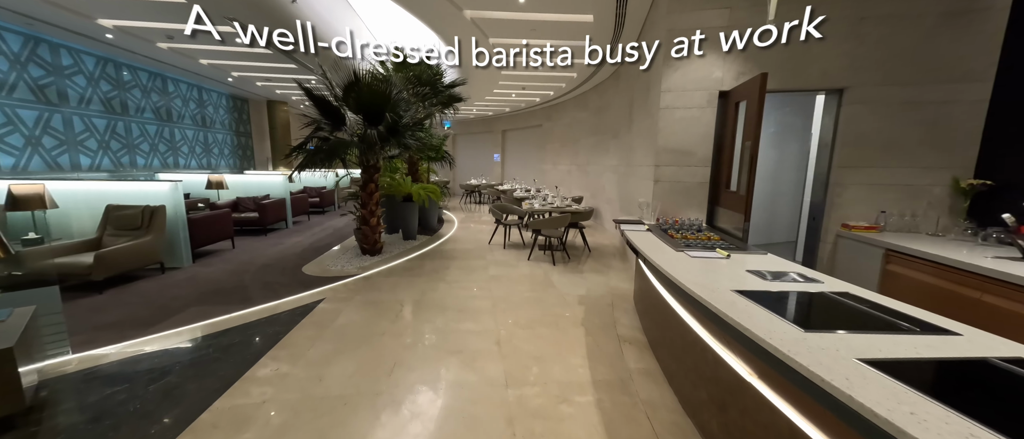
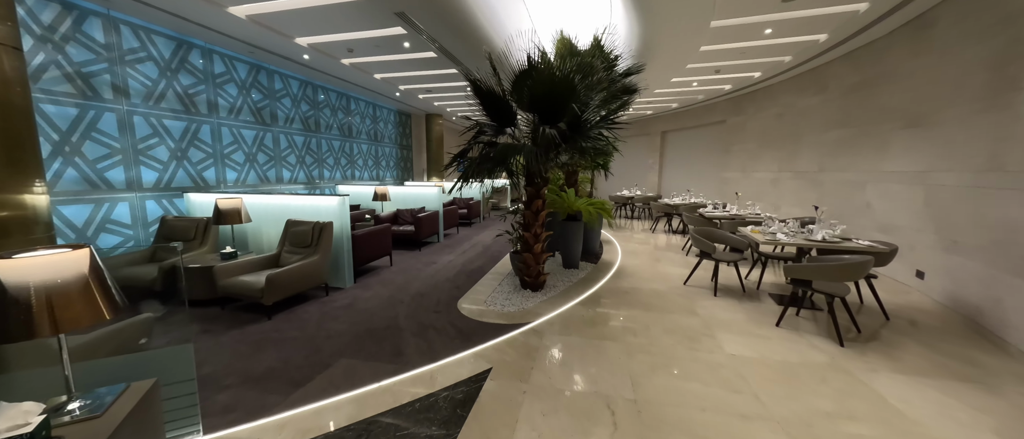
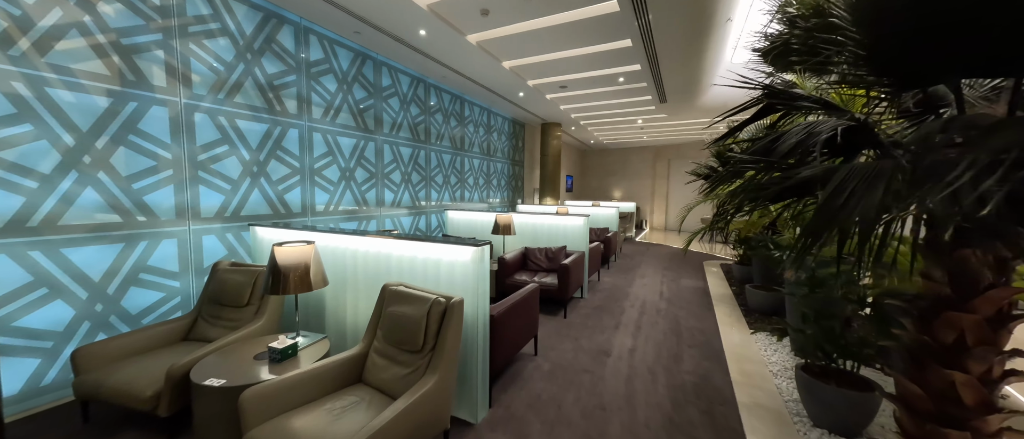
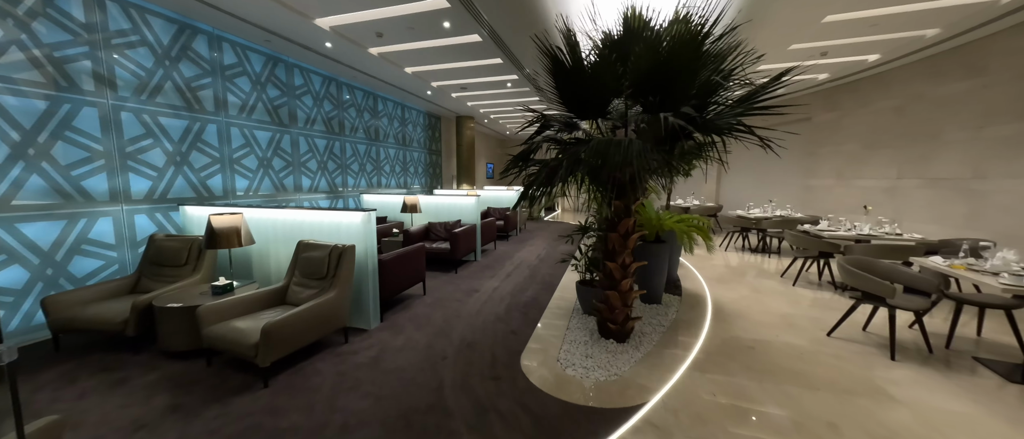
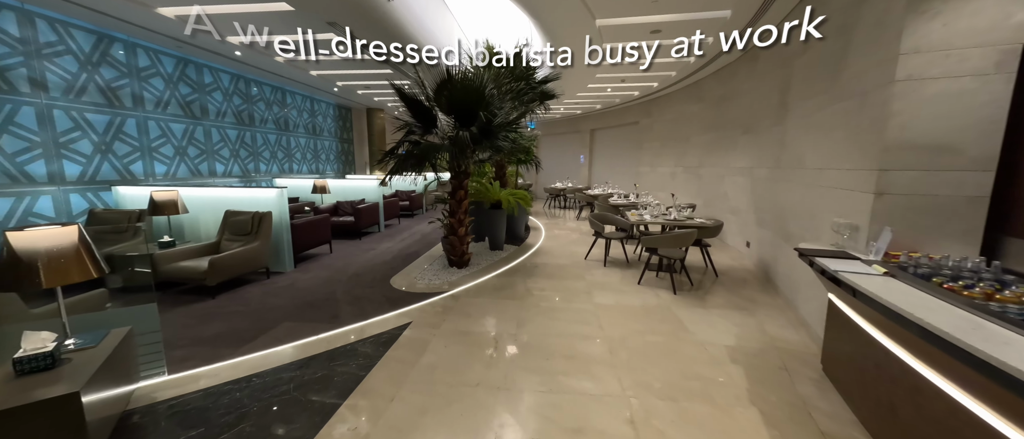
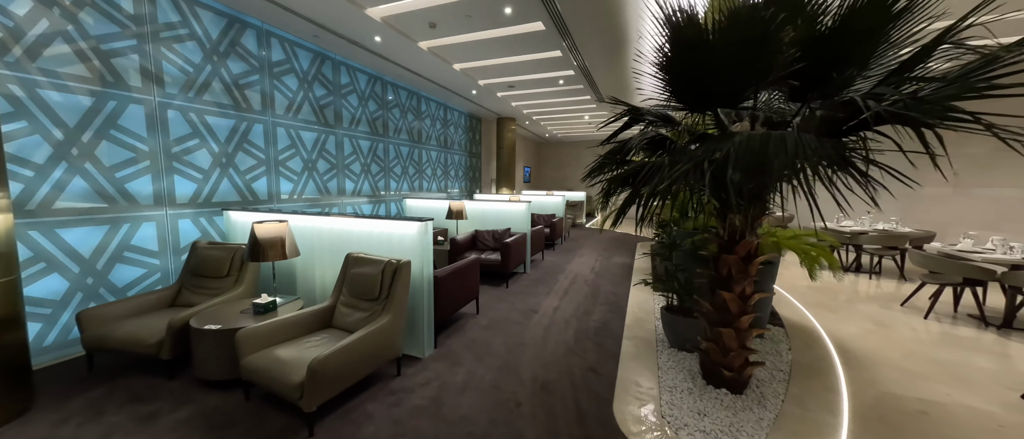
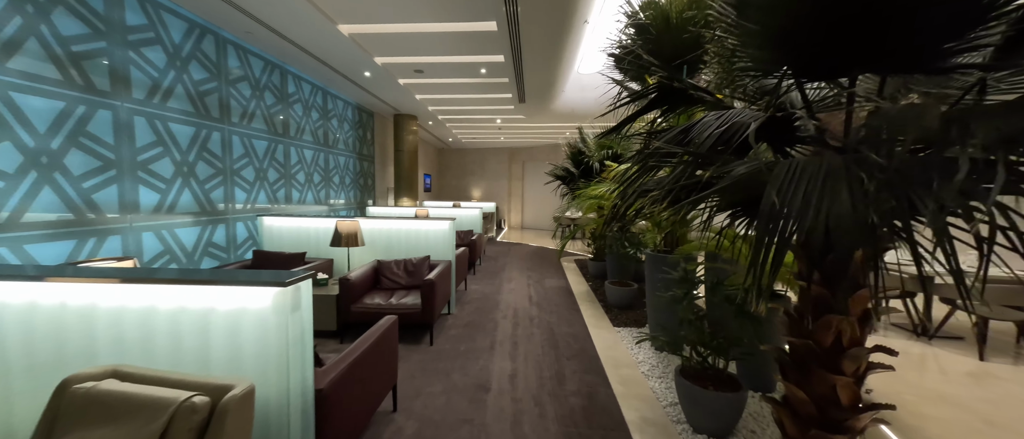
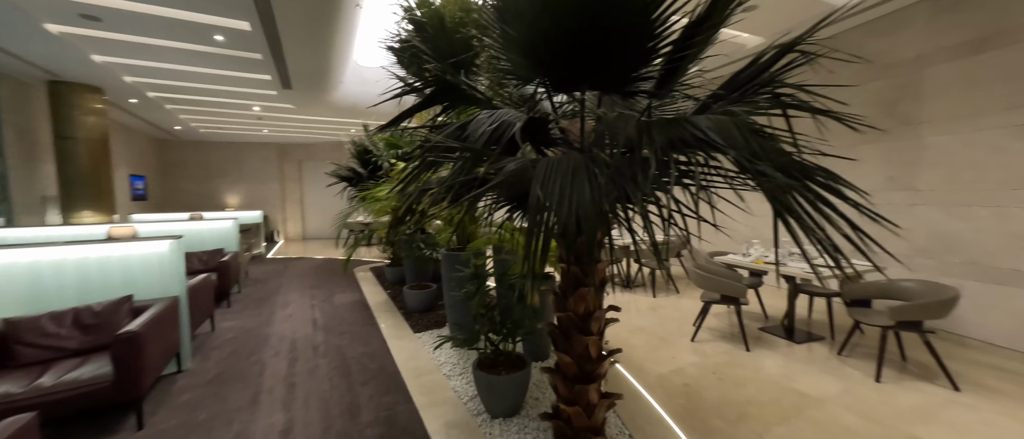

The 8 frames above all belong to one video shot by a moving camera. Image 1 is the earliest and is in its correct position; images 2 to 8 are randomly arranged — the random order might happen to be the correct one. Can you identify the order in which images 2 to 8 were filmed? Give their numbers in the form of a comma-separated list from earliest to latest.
5, 2, 4, 6, 3, 7, 8
